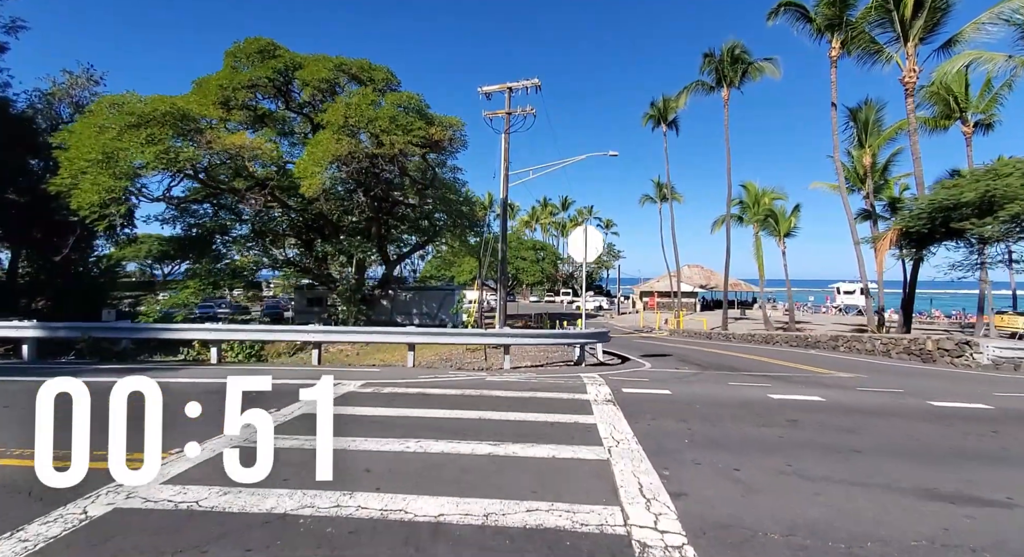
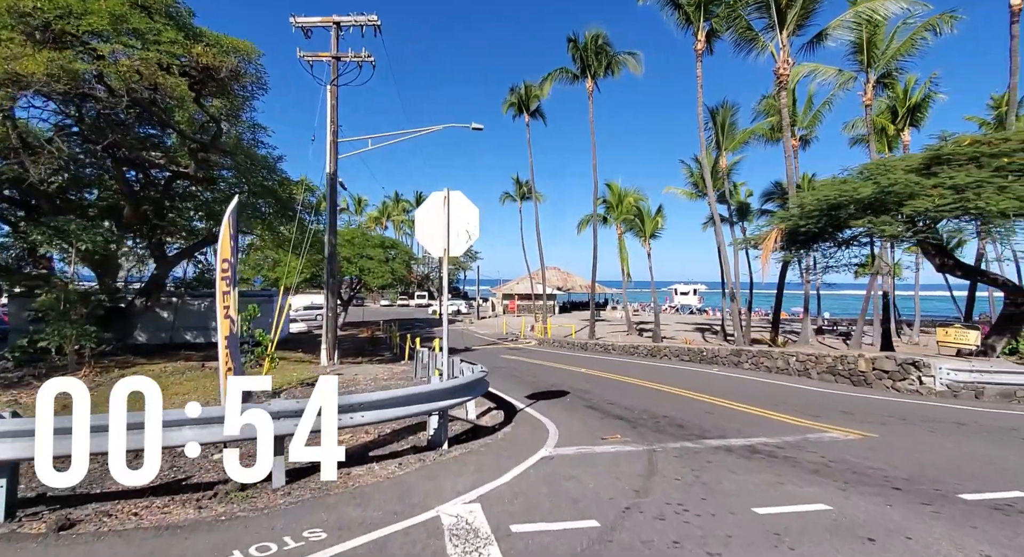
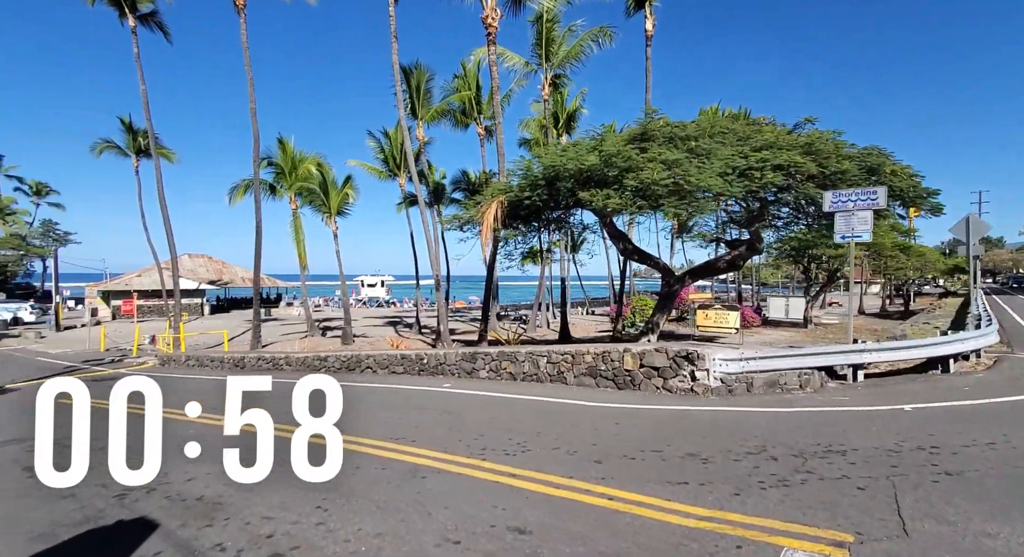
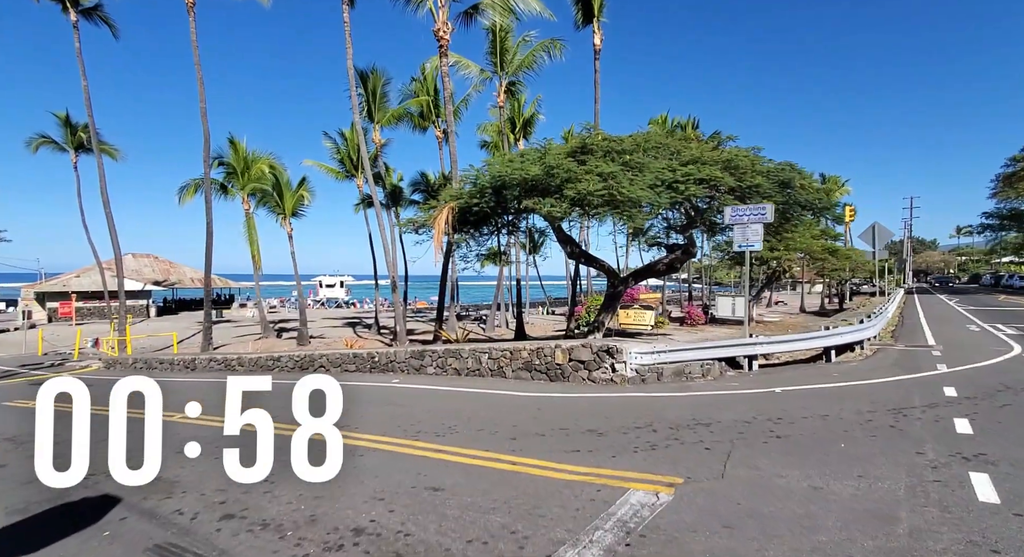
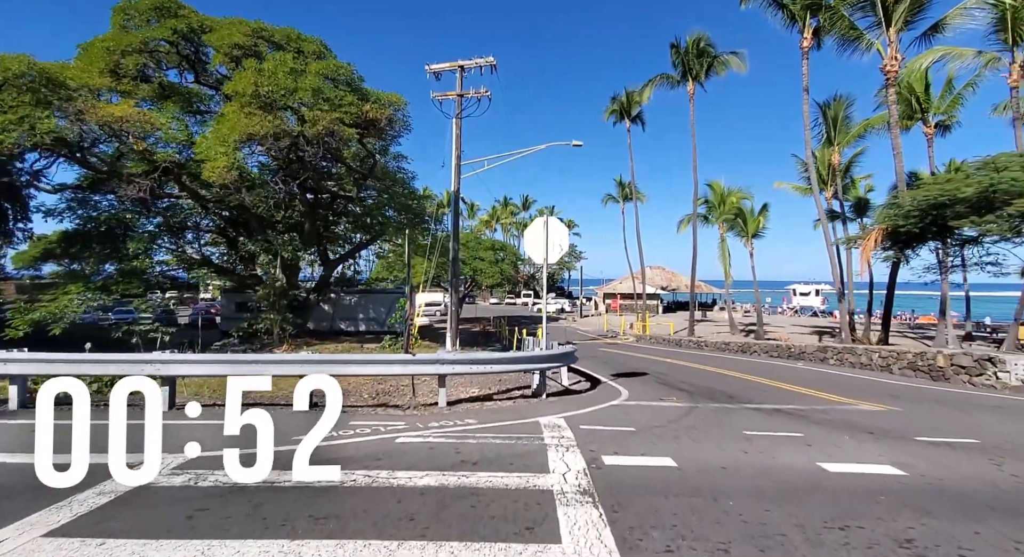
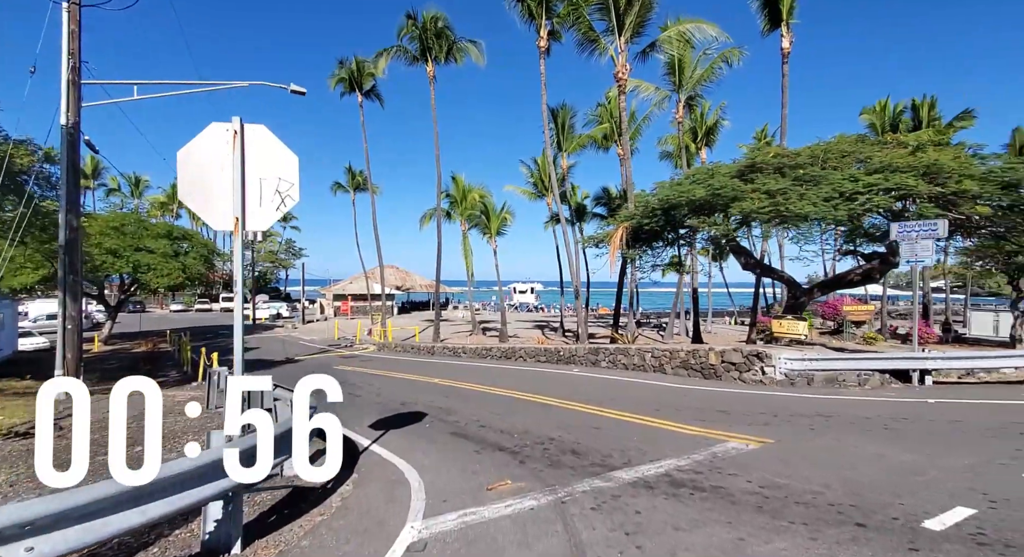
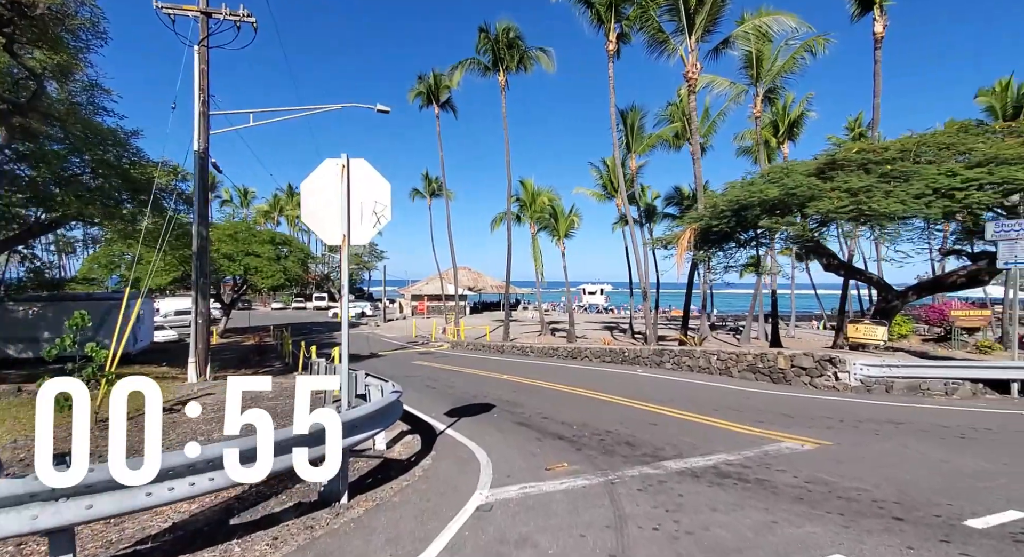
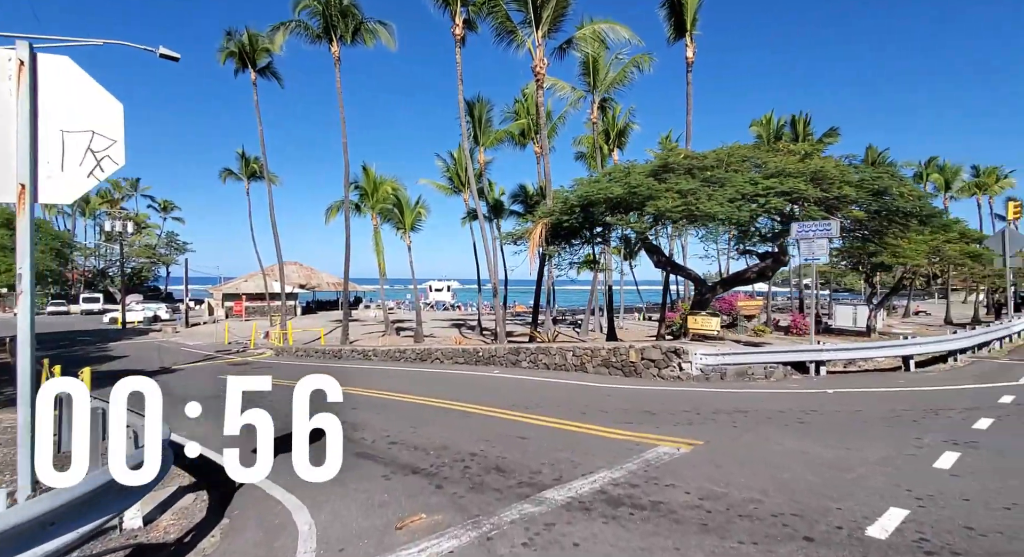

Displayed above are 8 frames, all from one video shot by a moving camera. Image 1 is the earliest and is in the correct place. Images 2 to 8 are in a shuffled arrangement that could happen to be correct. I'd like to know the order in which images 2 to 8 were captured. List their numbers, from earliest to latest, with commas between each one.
5, 2, 7, 6, 8, 4, 3
